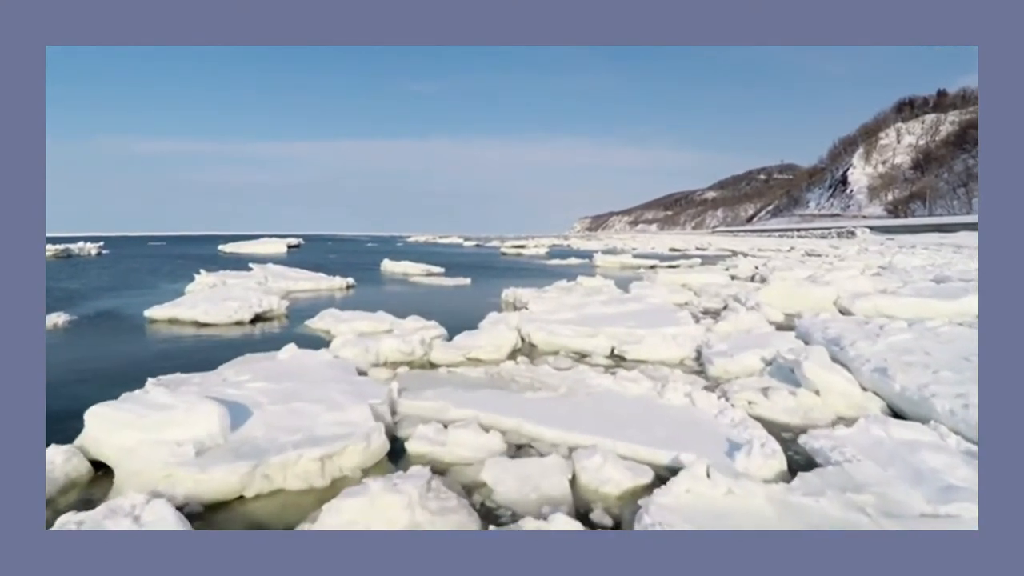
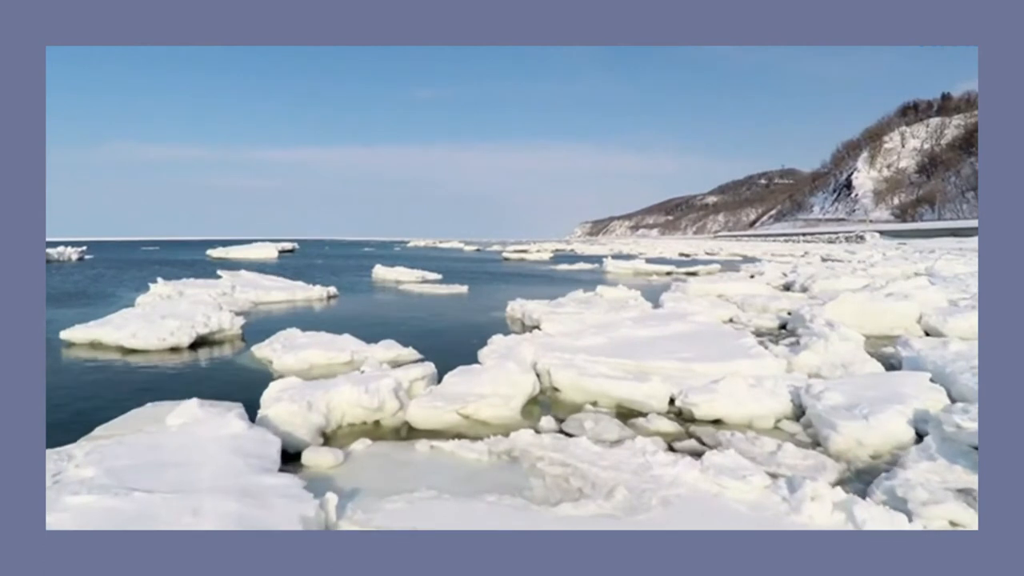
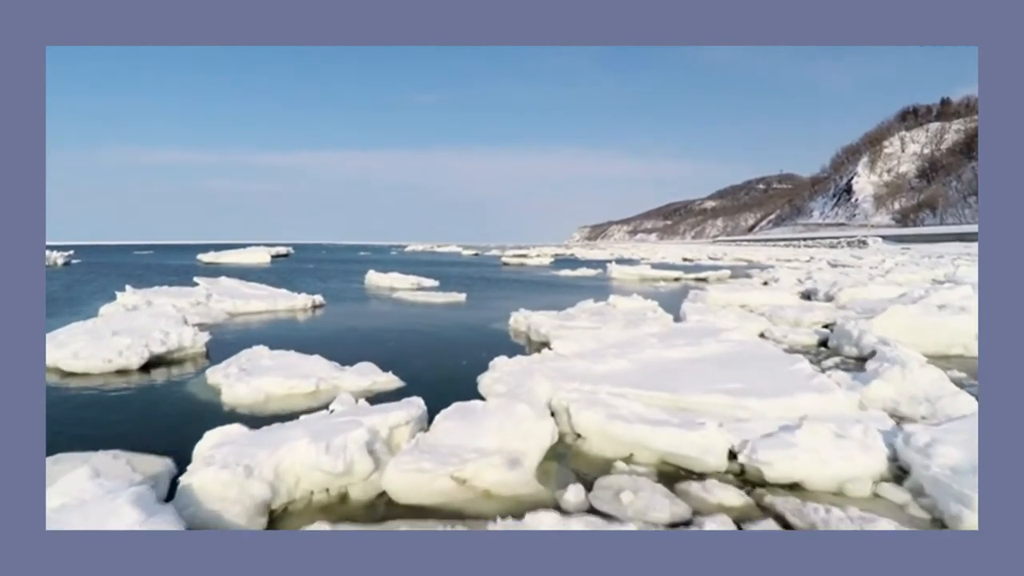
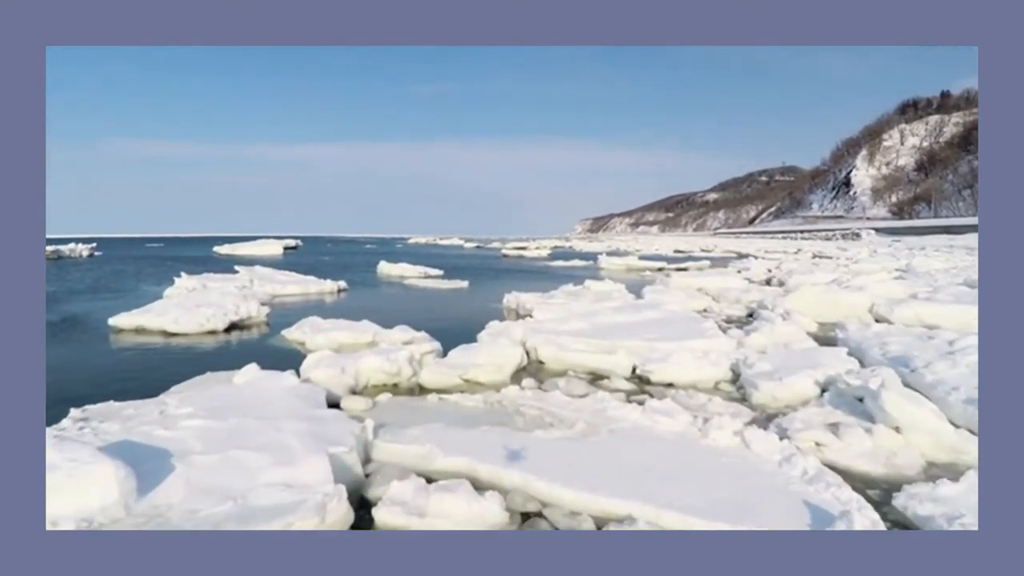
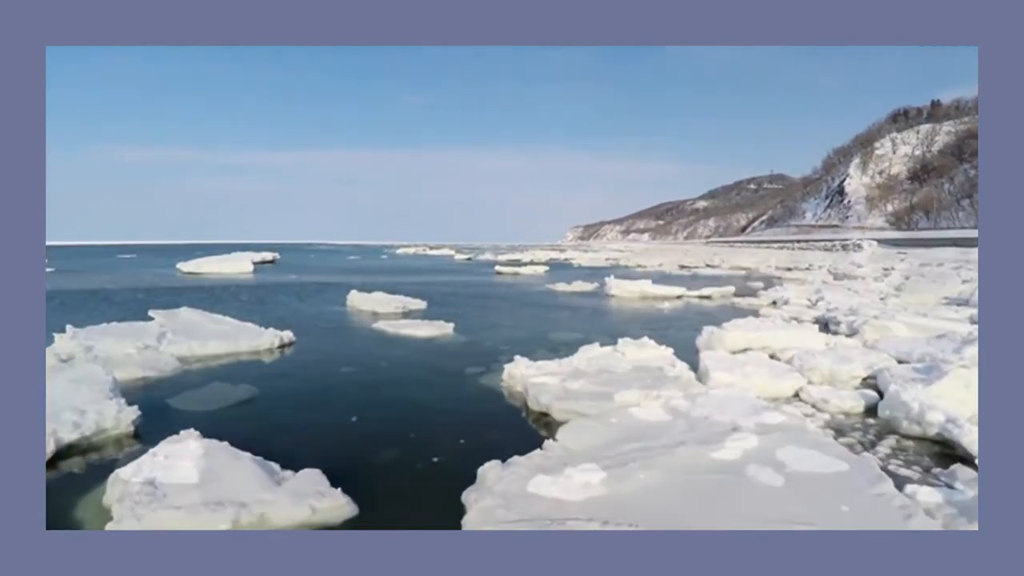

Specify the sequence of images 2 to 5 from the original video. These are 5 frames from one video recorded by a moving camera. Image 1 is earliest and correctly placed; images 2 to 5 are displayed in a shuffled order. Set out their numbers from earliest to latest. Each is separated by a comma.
4, 2, 3, 5
